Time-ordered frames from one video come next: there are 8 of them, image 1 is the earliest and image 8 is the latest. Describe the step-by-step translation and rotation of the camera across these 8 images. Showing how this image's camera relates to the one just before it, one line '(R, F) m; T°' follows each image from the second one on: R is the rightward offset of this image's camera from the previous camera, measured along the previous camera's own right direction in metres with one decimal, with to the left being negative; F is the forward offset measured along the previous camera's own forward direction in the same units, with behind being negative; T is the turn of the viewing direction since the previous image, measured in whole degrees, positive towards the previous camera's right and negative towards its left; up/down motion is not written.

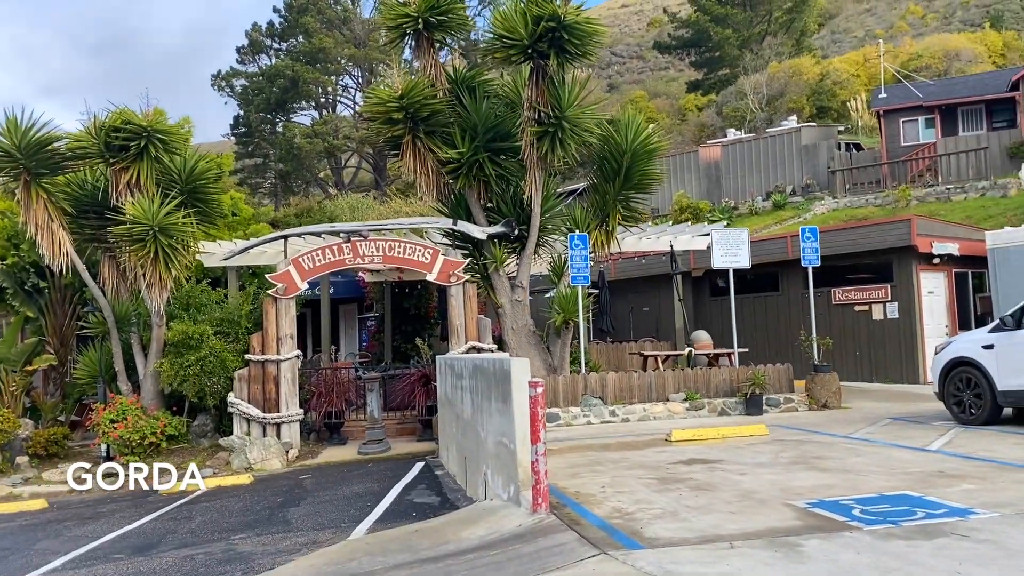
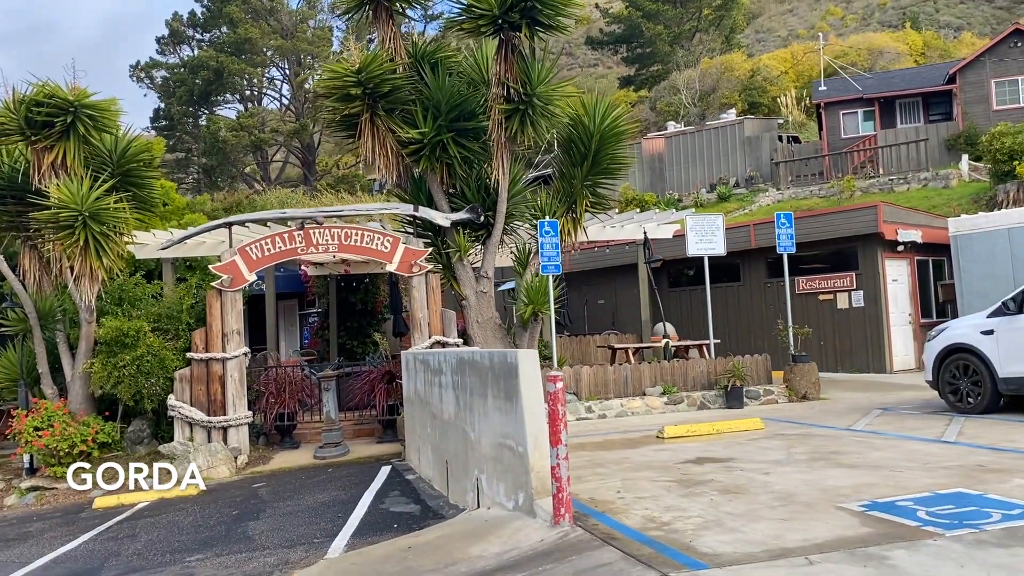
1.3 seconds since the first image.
(-0.5, +0.8) m; +5°
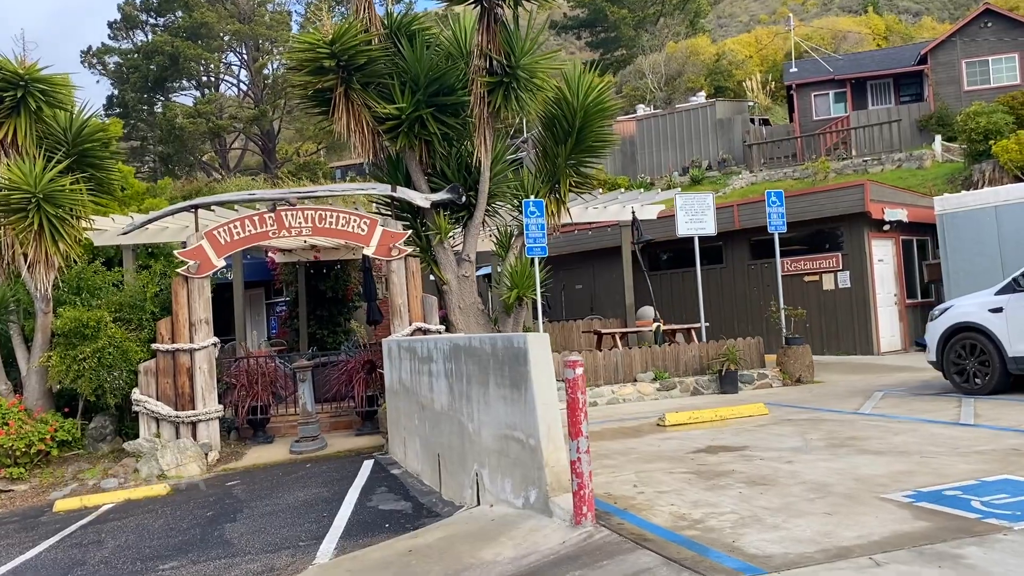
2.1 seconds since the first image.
(-0.3, +0.5) m; +2°
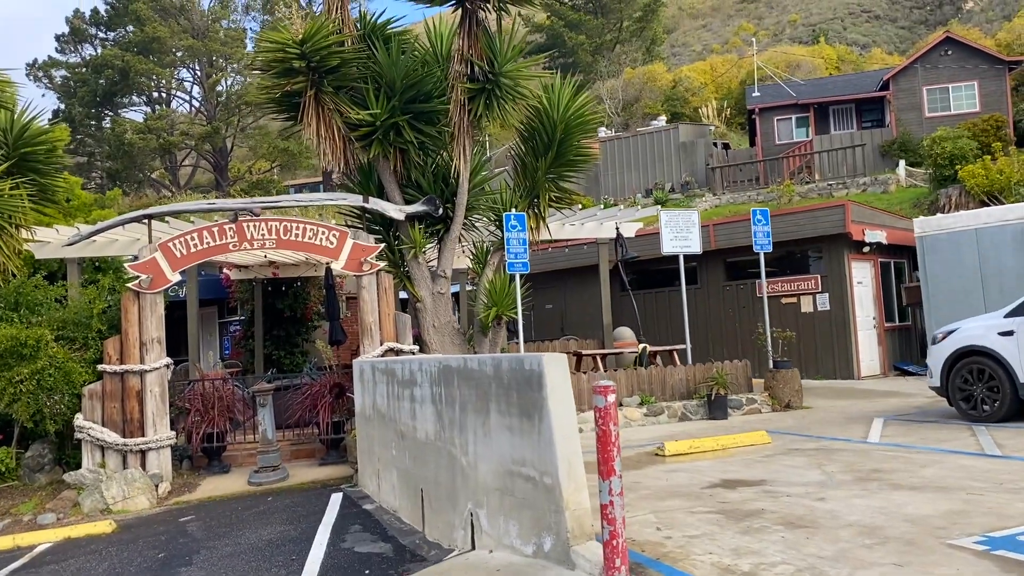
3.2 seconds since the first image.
(-0.3, +0.7) m; +3°
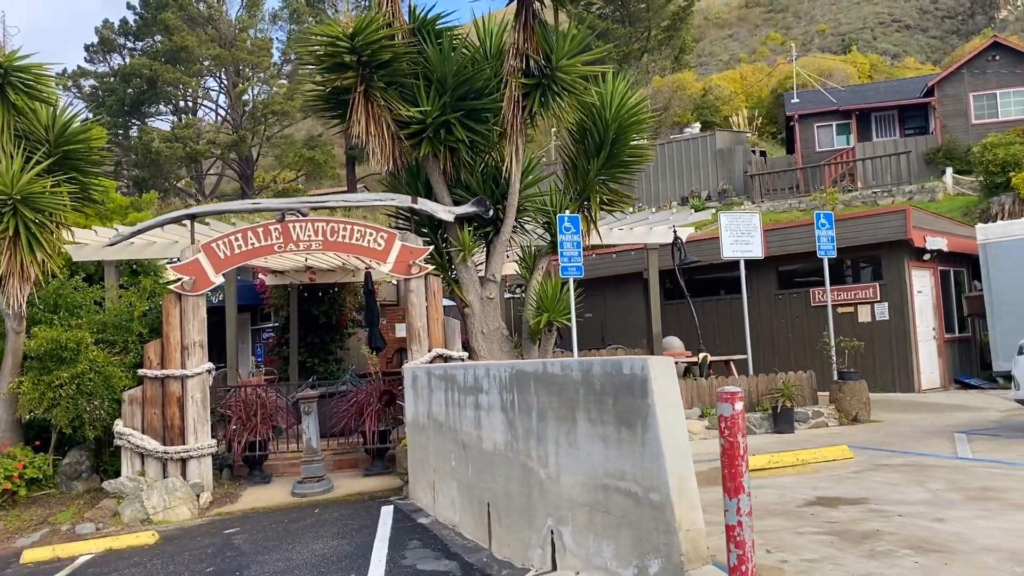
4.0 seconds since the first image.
(-0.4, +0.4) m; -1°
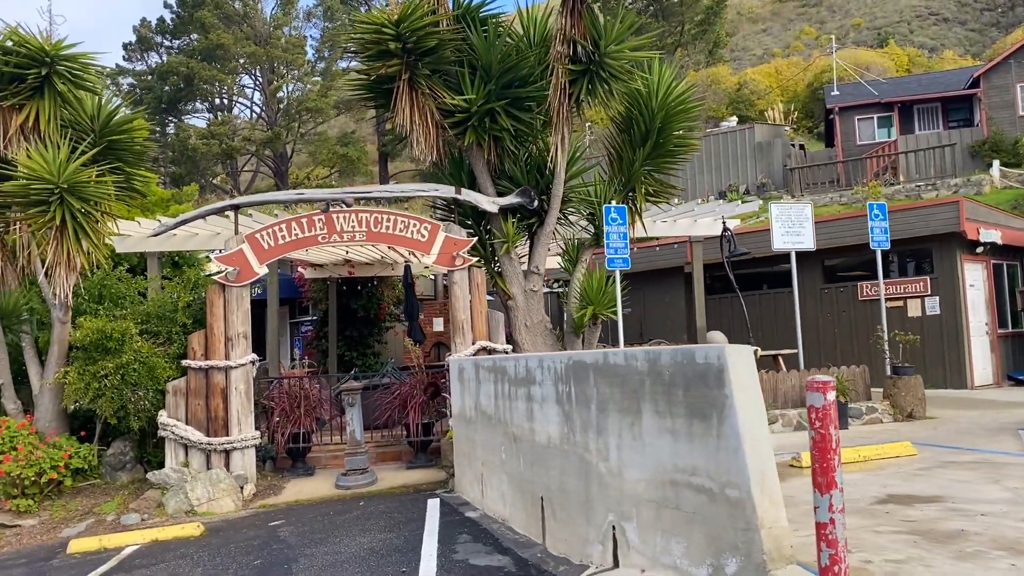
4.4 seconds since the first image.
(-0.2, +0.2) m; -2°
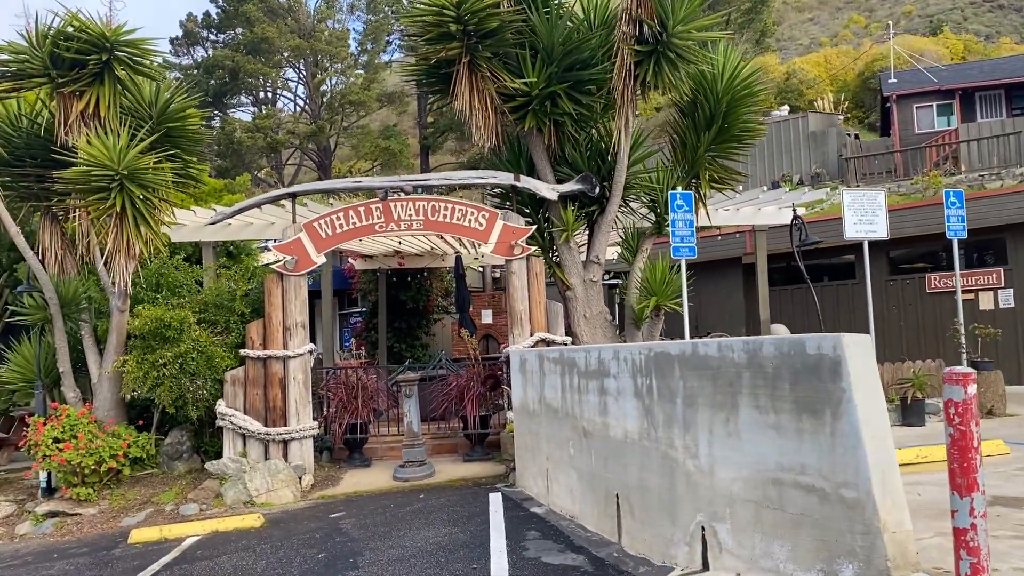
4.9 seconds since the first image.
(-0.2, +0.2) m; -3°
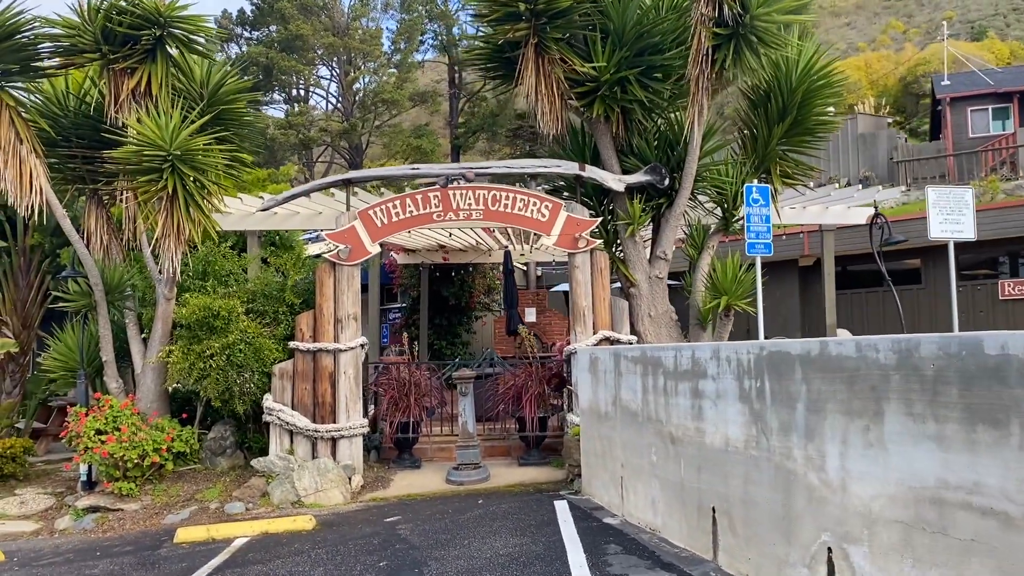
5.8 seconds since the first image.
(-0.4, +0.5) m; -2°
